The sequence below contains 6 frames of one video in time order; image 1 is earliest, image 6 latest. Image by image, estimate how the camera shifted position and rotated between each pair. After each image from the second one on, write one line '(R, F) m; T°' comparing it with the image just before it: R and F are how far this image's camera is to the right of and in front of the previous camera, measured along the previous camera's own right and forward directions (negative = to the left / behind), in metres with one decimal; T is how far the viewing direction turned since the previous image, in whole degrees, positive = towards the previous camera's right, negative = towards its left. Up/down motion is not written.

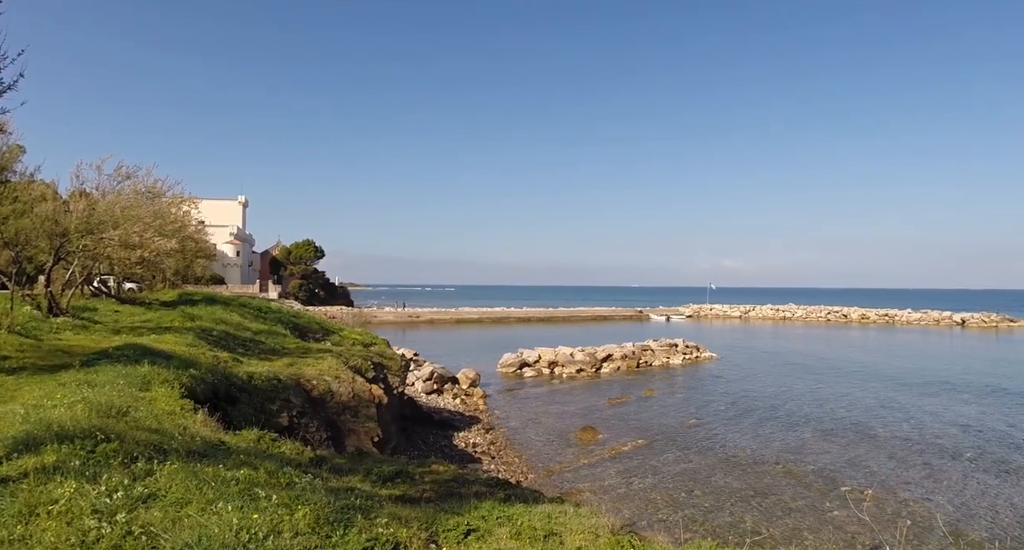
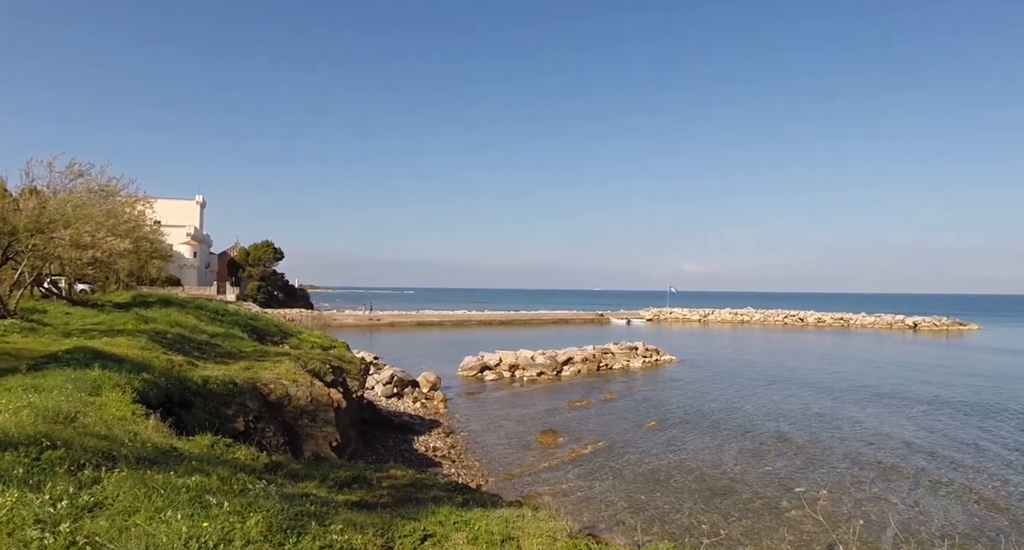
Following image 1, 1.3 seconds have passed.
(+0.6, +0.1) m; +2°
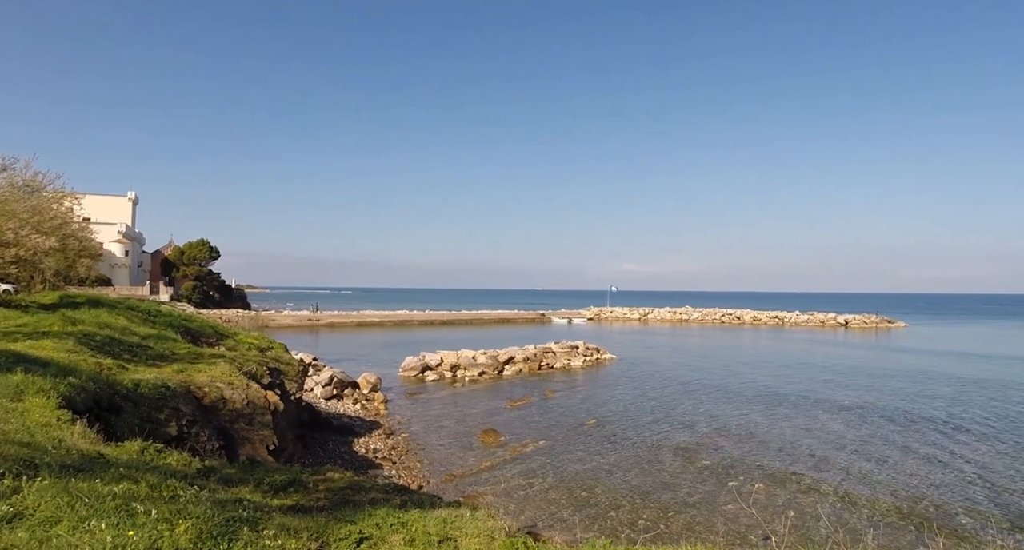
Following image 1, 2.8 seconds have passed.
(+0.9, +0.1) m; +3°
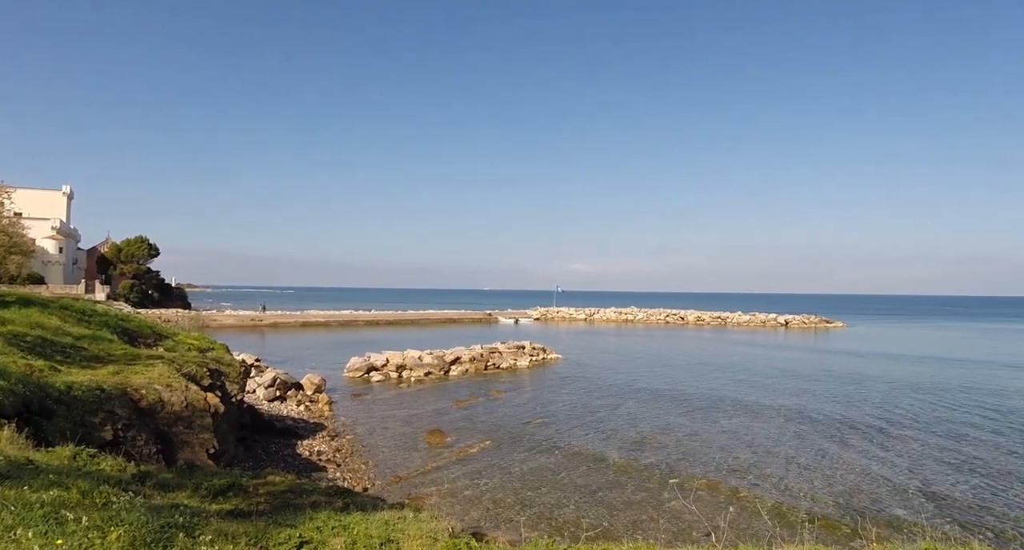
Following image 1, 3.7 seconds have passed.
(+0.9, +0.1) m; +2°
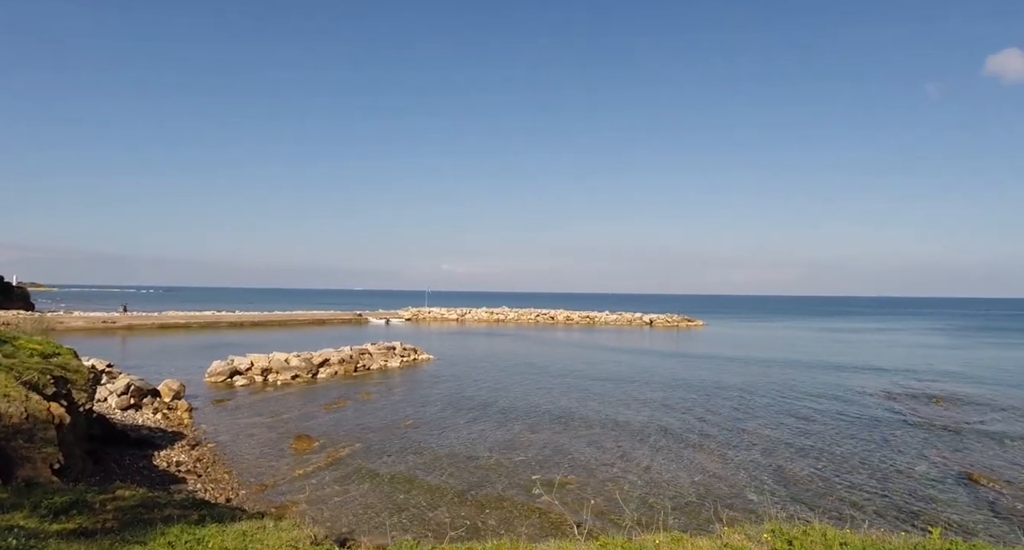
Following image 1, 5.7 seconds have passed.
(+2.1, +0.1) m; +6°
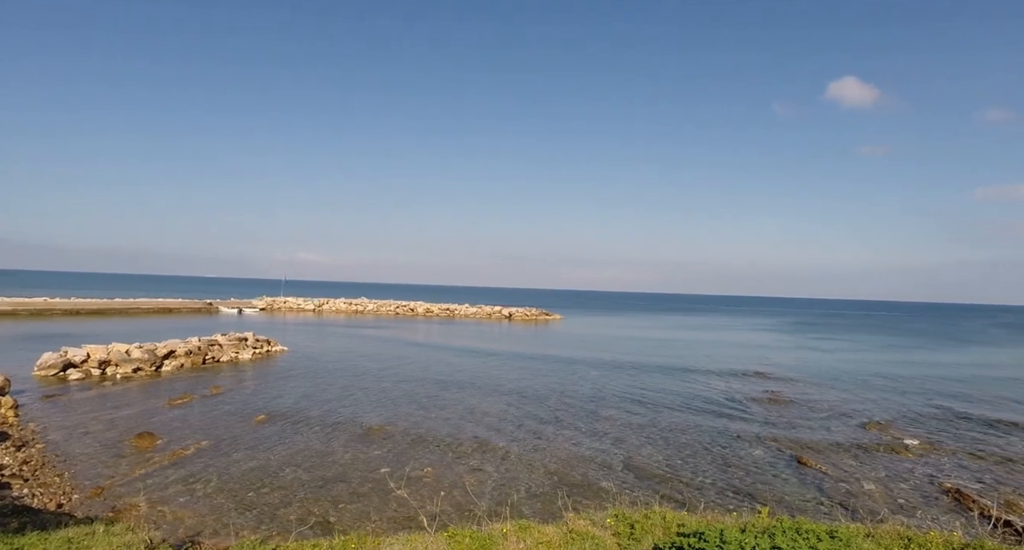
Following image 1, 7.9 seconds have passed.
(+2.3, +0.2) m; +6°
